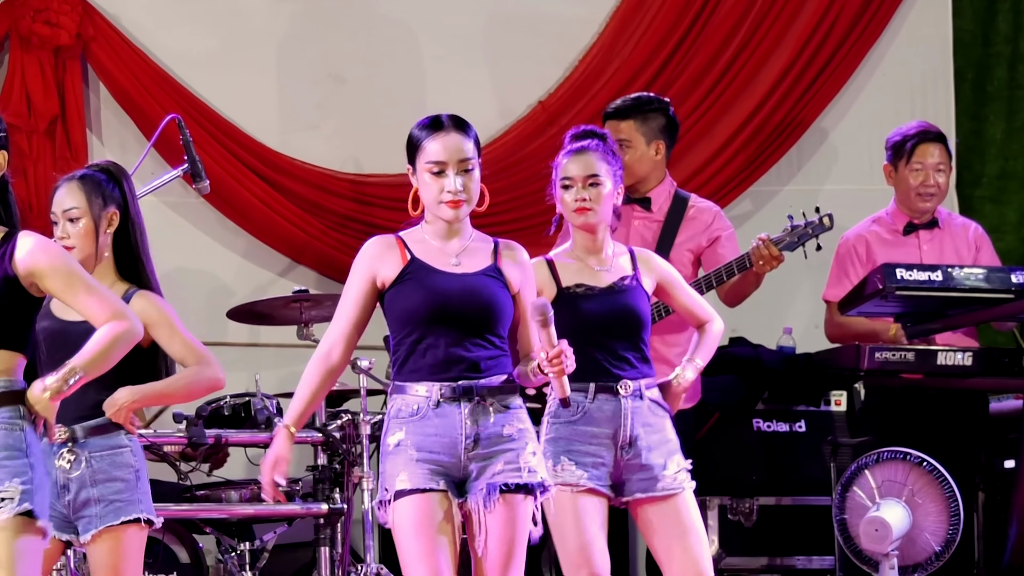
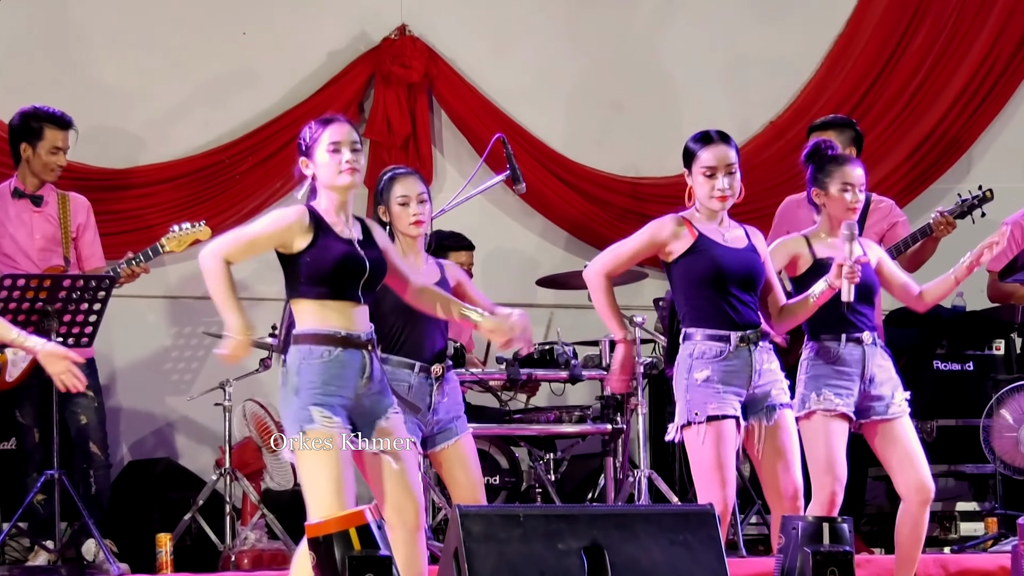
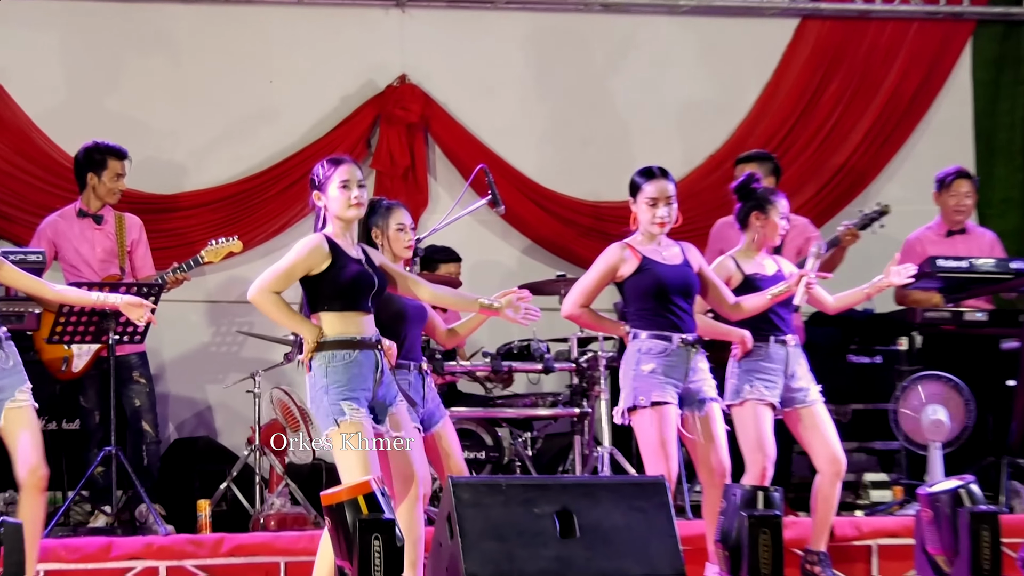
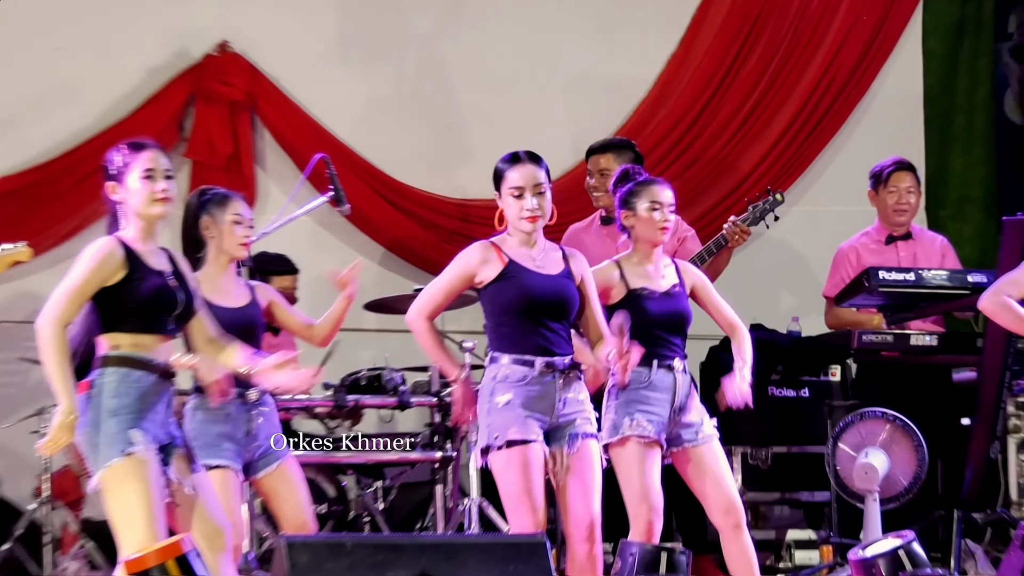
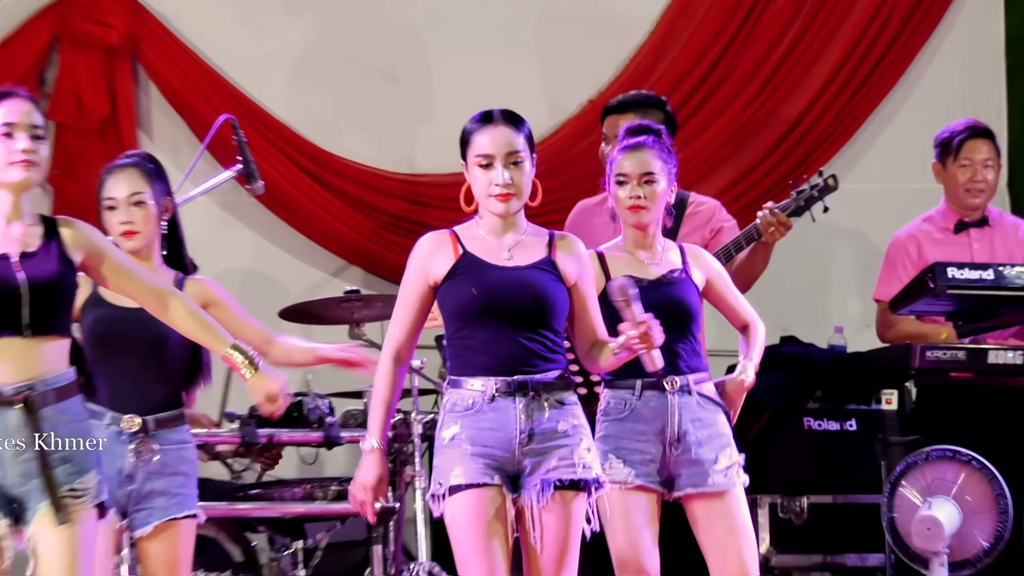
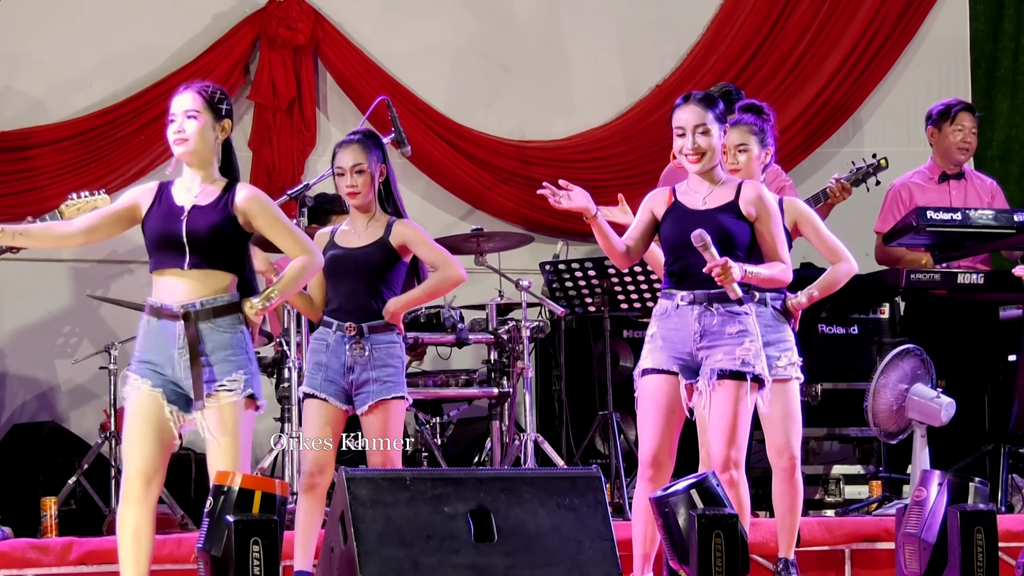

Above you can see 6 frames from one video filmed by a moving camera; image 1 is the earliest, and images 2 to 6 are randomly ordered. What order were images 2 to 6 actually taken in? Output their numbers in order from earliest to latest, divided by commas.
5, 4, 3, 2, 6
